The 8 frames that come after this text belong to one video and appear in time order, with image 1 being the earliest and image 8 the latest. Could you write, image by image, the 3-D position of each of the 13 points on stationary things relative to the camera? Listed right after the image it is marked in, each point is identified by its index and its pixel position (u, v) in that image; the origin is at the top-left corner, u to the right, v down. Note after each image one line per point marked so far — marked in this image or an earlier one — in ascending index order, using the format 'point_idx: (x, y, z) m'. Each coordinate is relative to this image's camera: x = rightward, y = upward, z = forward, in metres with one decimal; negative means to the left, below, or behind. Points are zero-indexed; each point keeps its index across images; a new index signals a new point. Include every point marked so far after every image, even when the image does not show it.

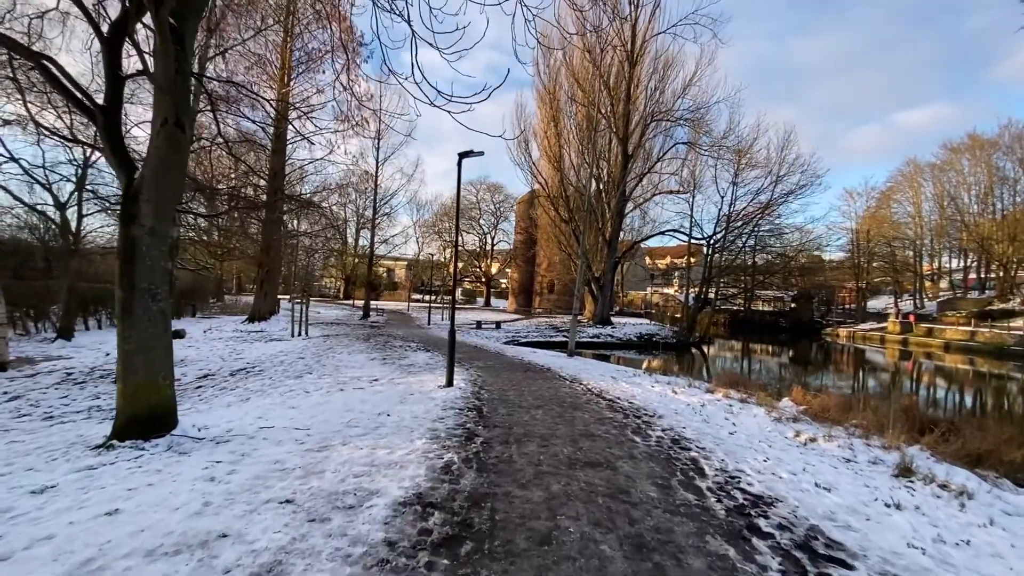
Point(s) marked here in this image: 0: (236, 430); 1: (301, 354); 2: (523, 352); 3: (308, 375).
0: (-2.4, -1.2, +4.9) m
1: (-4.4, -1.4, +11.5) m
2: (+0.2, -1.5, +12.9) m
3: (-3.1, -1.3, +8.5) m
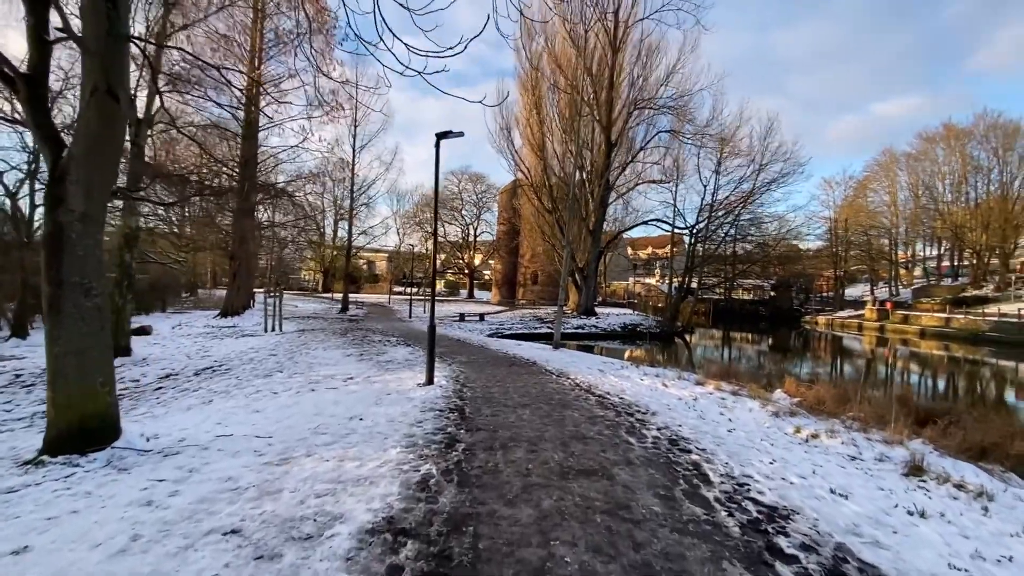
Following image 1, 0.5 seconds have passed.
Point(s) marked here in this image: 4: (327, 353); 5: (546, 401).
0: (-2.6, -1.2, +4.4) m
1: (-4.7, -1.2, +10.9) m
2: (-0.1, -1.3, +12.5) m
3: (-3.3, -1.2, +8.0) m
4: (-3.4, -1.2, +10.2) m
5: (+0.3, -1.1, +5.6) m
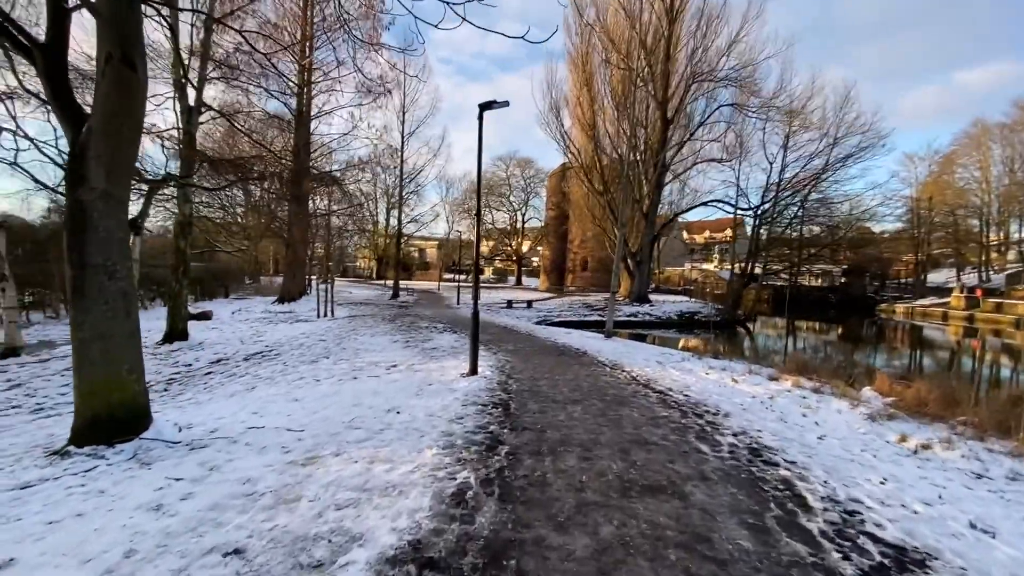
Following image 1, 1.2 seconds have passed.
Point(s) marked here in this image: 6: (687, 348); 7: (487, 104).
0: (-2.2, -1.1, +4.2) m
1: (-3.7, -0.9, +10.9) m
2: (+1.0, -1.0, +12.0) m
3: (-2.6, -1.0, +7.8) m
4: (-2.5, -0.9, +10.0) m
5: (+0.8, -1.0, +5.1) m
6: (+5.6, -1.9, +18.2) m
7: (-0.3, +2.0, +6.2) m
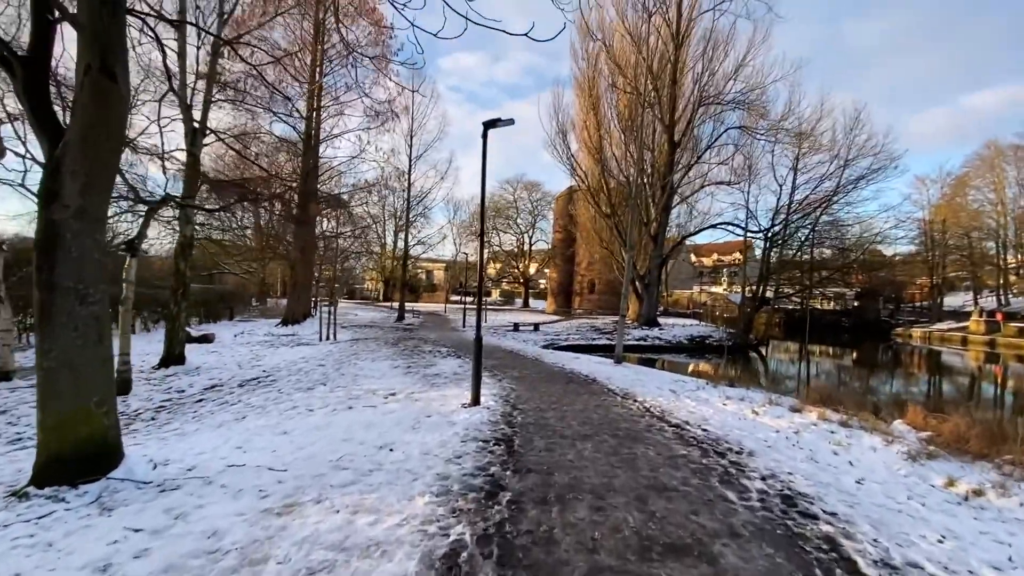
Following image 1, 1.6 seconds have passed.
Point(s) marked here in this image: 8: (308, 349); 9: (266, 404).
0: (-2.1, -1.2, +3.8) m
1: (-3.6, -1.4, +10.5) m
2: (+1.1, -1.5, +11.6) m
3: (-2.6, -1.3, +7.5) m
4: (-2.4, -1.3, +9.6) m
5: (+0.9, -1.2, +4.7) m
6: (+5.8, -2.7, +17.7) m
7: (-0.2, +1.8, +5.9) m
8: (-4.7, -1.4, +13.0) m
9: (-2.8, -1.3, +6.3) m
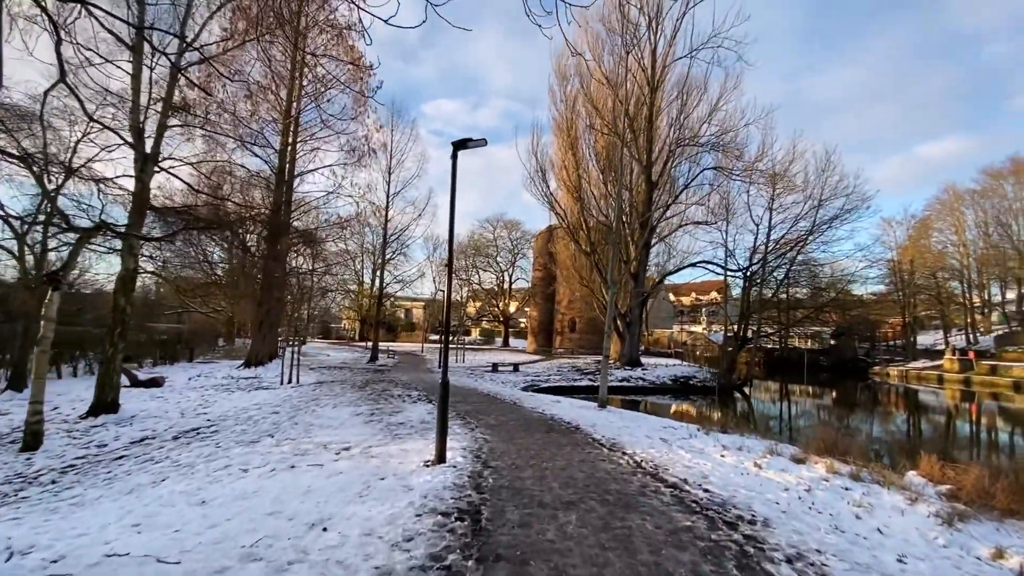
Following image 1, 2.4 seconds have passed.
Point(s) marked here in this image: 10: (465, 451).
0: (-2.3, -1.4, +3.0) m
1: (-4.0, -2.0, +9.6) m
2: (+0.6, -2.2, +10.9) m
3: (-2.9, -1.8, +6.6) m
4: (-2.8, -1.9, +8.7) m
5: (+0.6, -1.5, +4.0) m
6: (+5.1, -3.9, +17.0) m
7: (-0.5, +1.4, +5.3) m
8: (-5.3, -2.3, +12.0) m
9: (-3.1, -1.7, +5.4) m
10: (-0.4, -1.6, +5.3) m
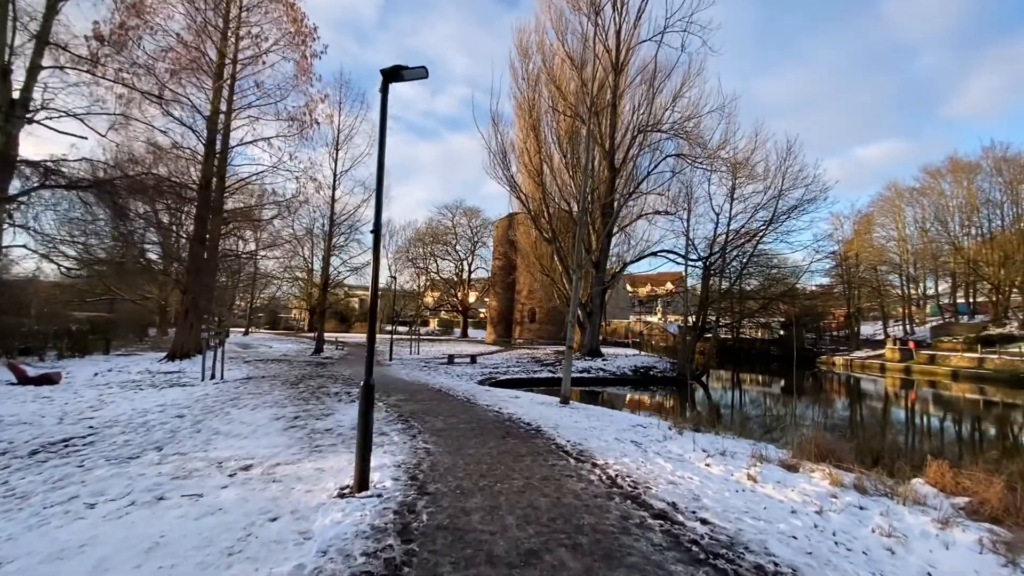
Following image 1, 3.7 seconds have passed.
0: (-2.6, -1.3, +1.7) m
1: (-4.8, -1.8, +8.2) m
2: (-0.2, -1.9, +9.8) m
3: (-3.4, -1.6, +5.2) m
4: (-3.5, -1.7, +7.4) m
5: (+0.3, -1.3, +2.9) m
6: (+3.7, -3.5, +16.3) m
7: (-0.9, +1.6, +4.2) m
8: (-6.2, -1.9, +10.5) m
9: (-3.5, -1.5, +4.1) m
10: (-0.9, -1.4, +4.2) m
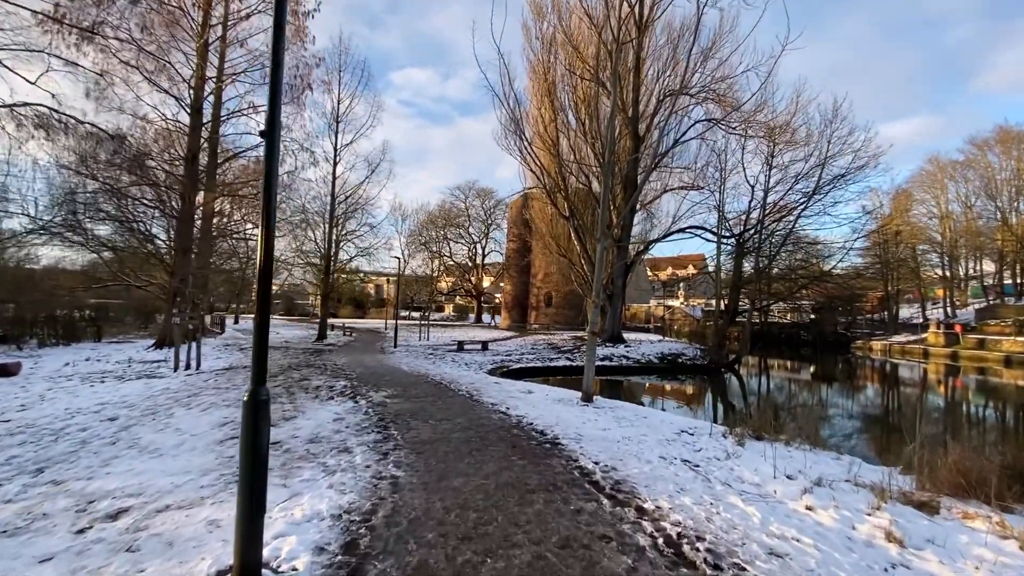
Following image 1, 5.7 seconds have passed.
0: (-2.6, -1.1, +0.2) m
1: (-4.7, -1.5, +6.7) m
2: (-0.1, -1.6, +8.2) m
3: (-3.4, -1.3, +3.8) m
4: (-3.4, -1.4, +6.0) m
5: (+0.3, -1.1, +1.3) m
6: (+4.1, -2.9, +14.7) m
7: (-0.9, +1.8, +2.5) m
8: (-6.0, -1.6, +9.1) m
9: (-3.5, -1.3, +2.6) m
10: (-0.9, -1.1, +2.7) m
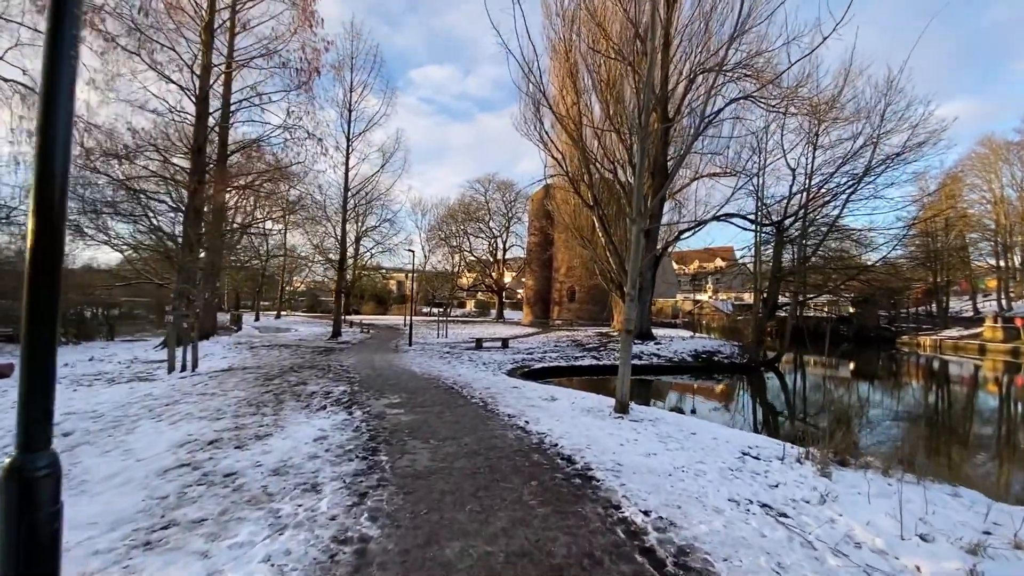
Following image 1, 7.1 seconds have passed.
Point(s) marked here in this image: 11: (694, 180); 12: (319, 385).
0: (-2.7, -1.1, -0.8) m
1: (-4.4, -1.4, +5.9) m
2: (+0.2, -1.4, +7.2) m
3: (-3.3, -1.3, +2.8) m
4: (-3.2, -1.3, +5.0) m
5: (+0.3, -1.0, +0.3) m
6: (+4.7, -2.8, +13.4) m
7: (-0.9, +1.9, +1.5) m
8: (-5.7, -1.5, +8.3) m
9: (-3.5, -1.2, +1.7) m
10: (-0.8, -1.1, +1.6) m
11: (+6.1, +3.9, +18.6) m
12: (-2.8, -1.4, +8.1) m
